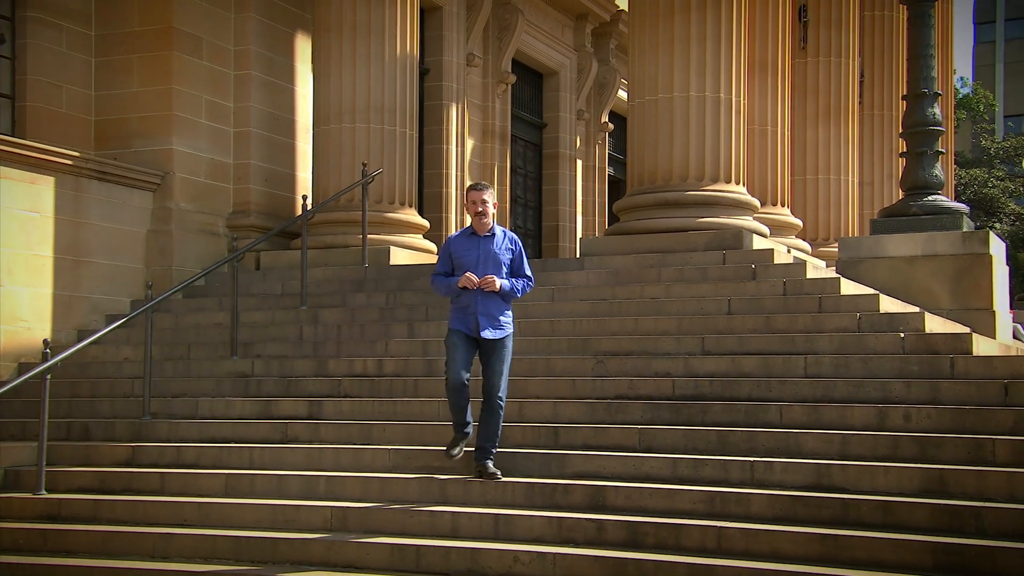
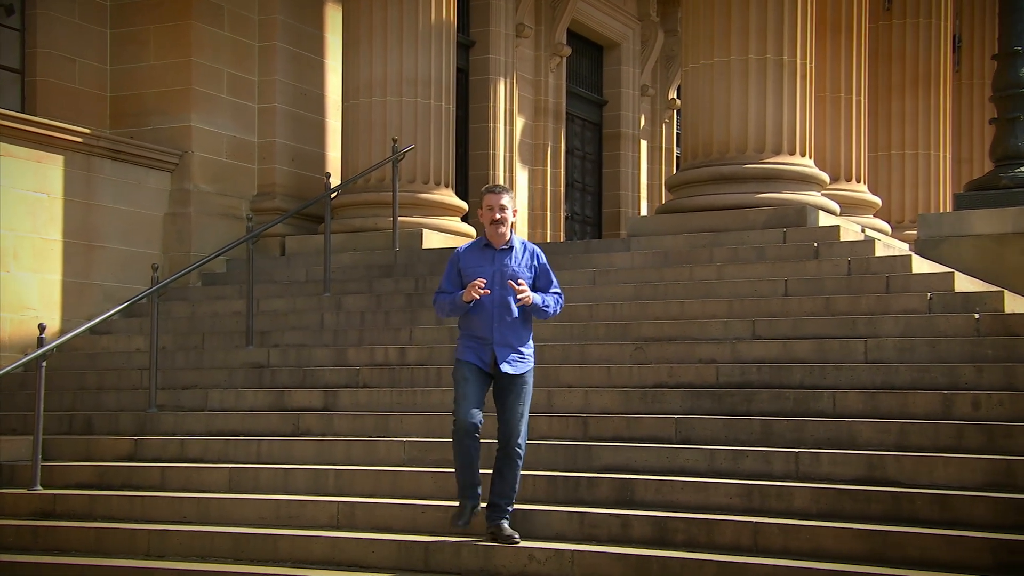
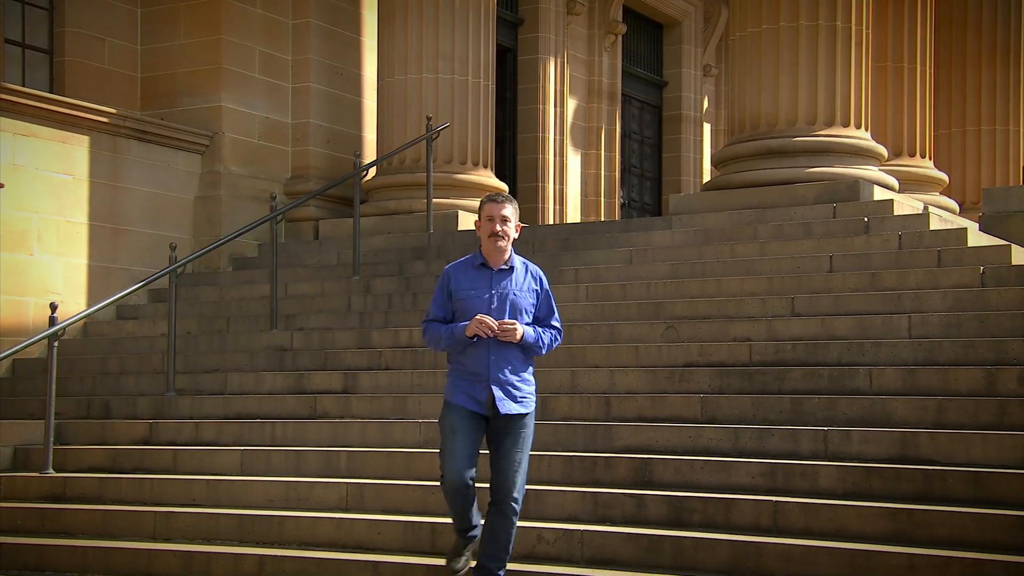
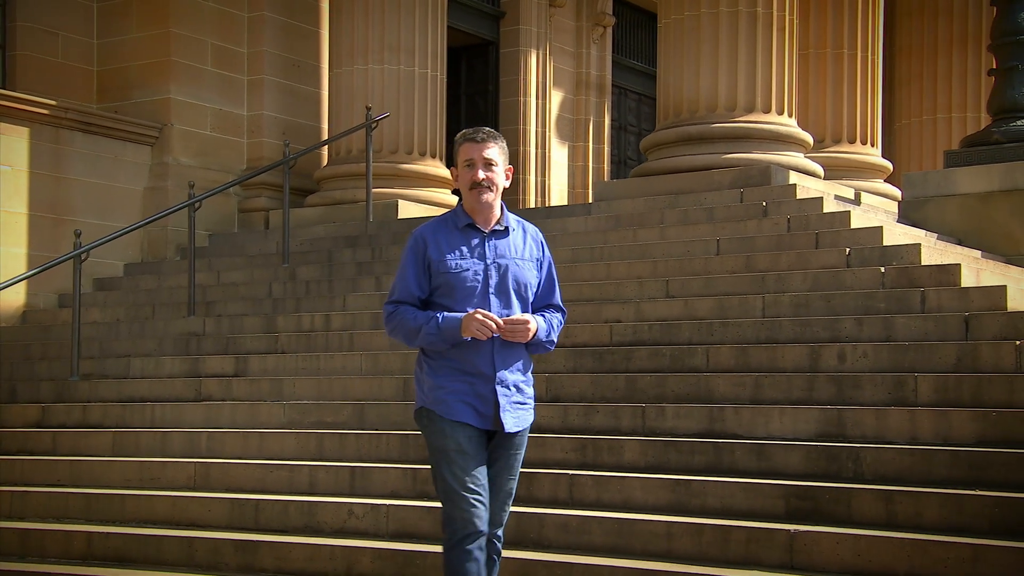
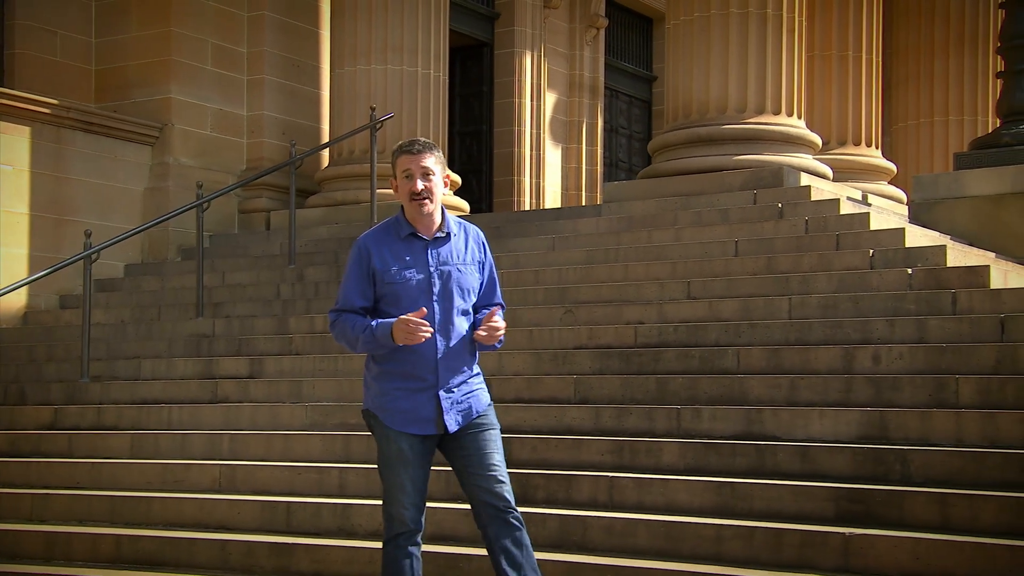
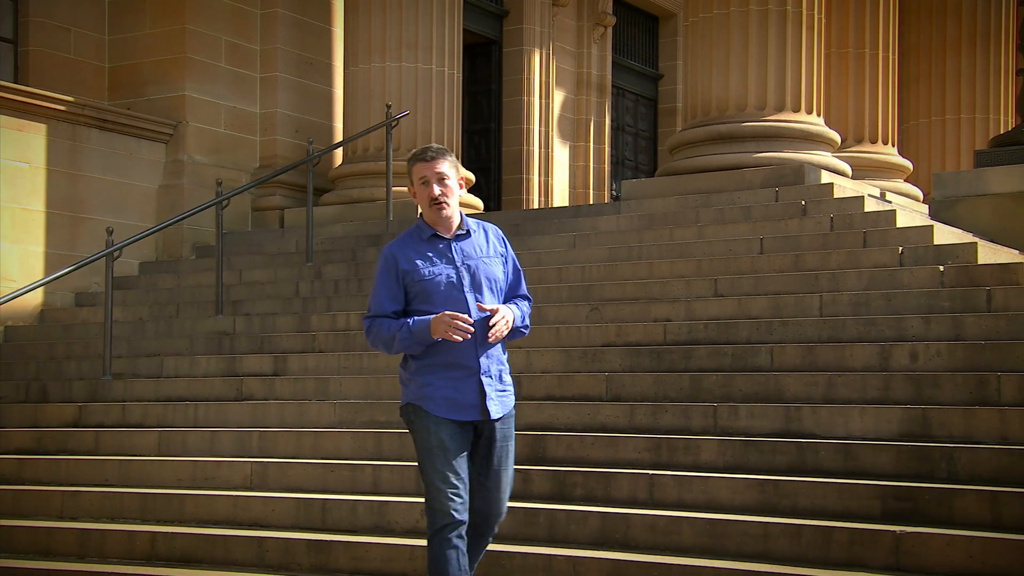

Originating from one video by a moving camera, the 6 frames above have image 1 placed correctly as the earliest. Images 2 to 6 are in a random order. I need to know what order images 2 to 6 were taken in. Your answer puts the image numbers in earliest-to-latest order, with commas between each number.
2, 3, 6, 5, 4
